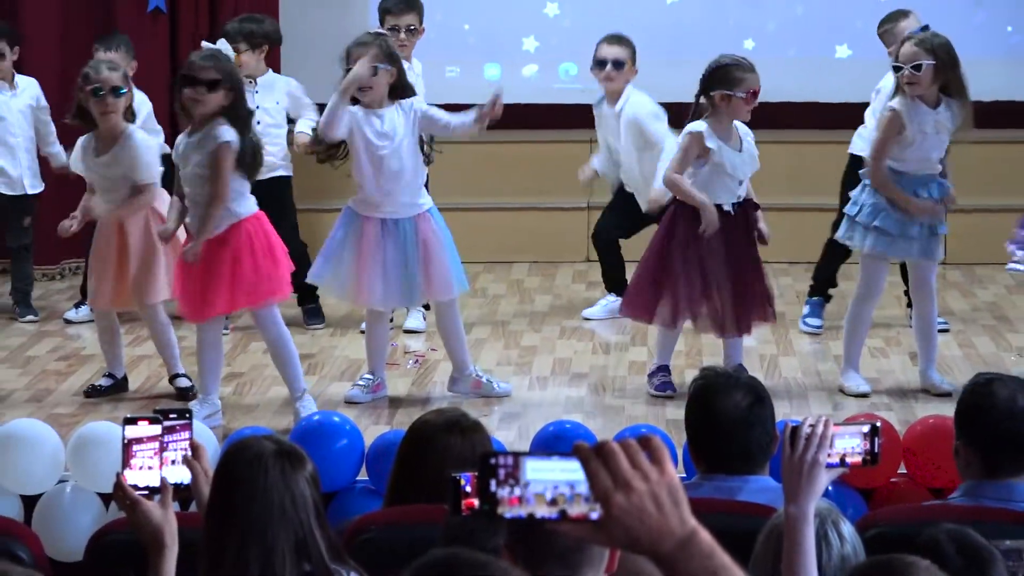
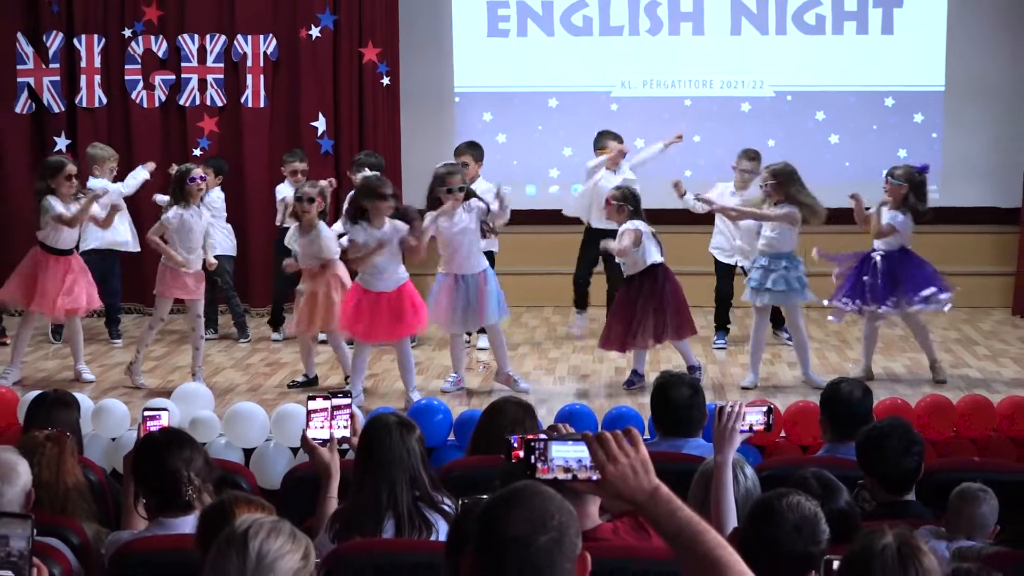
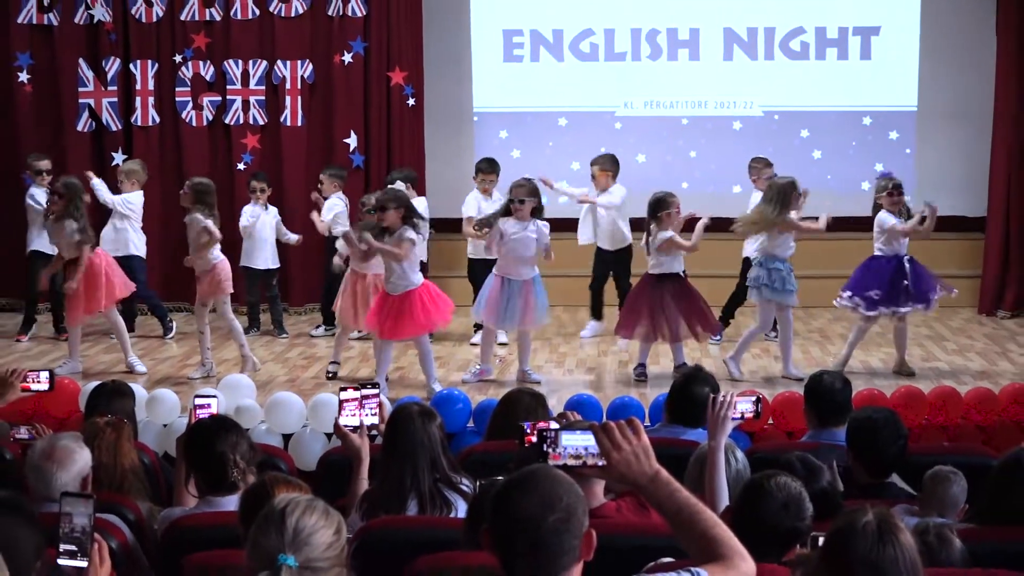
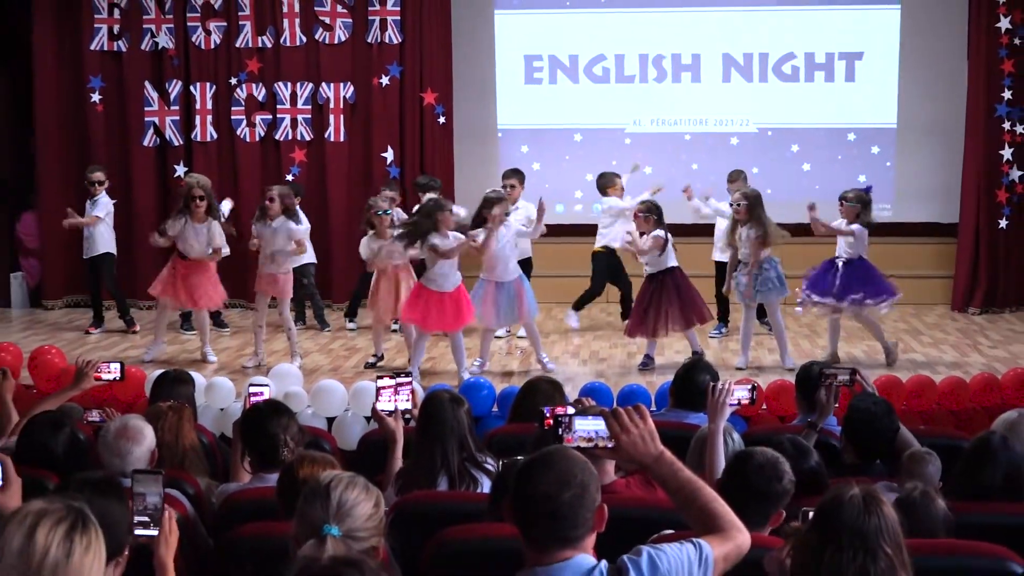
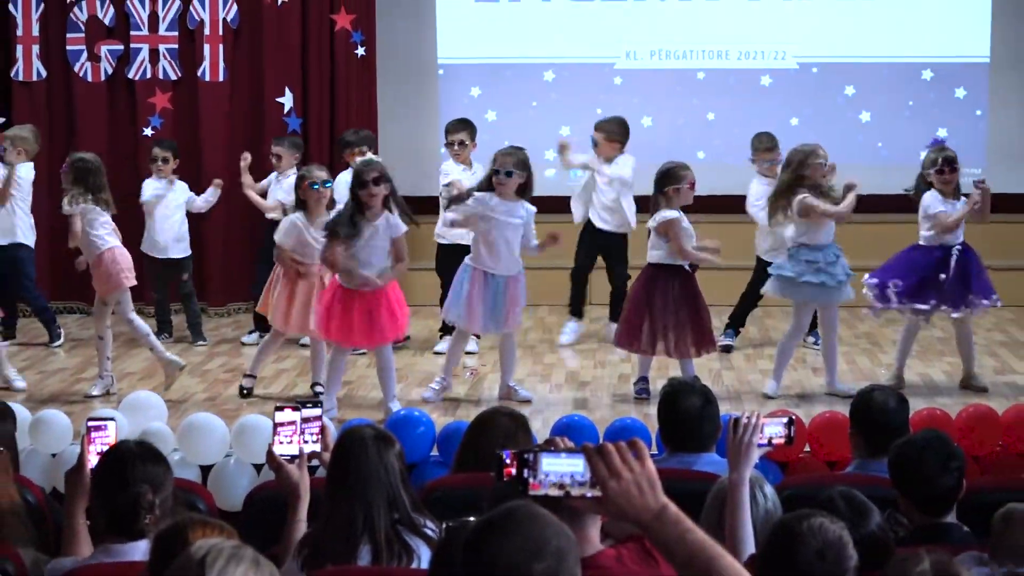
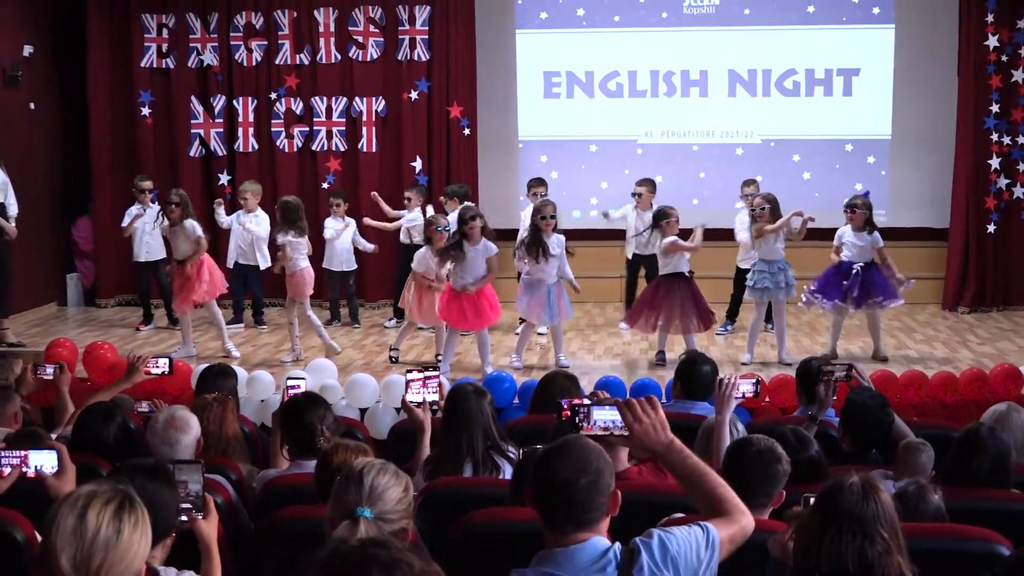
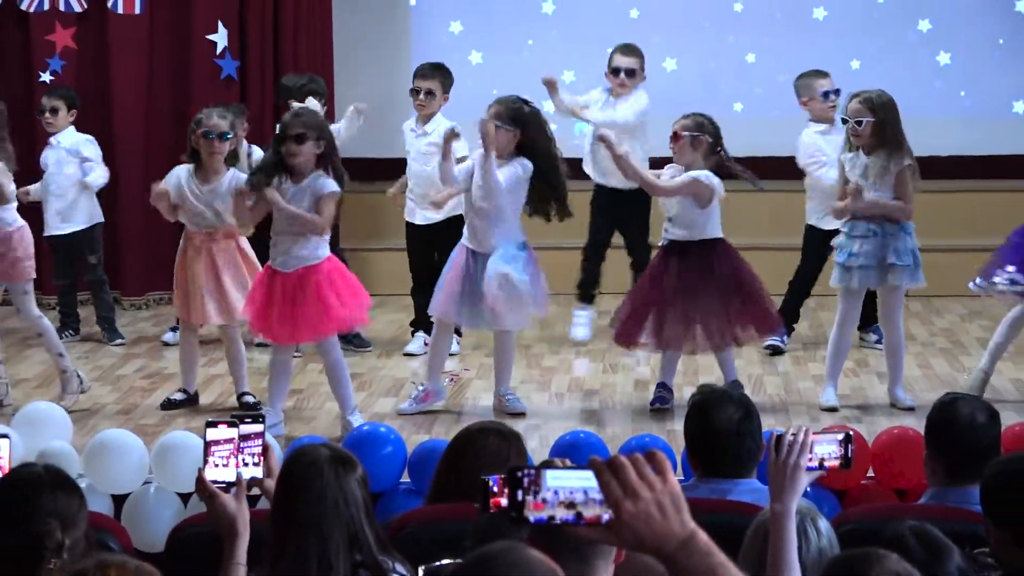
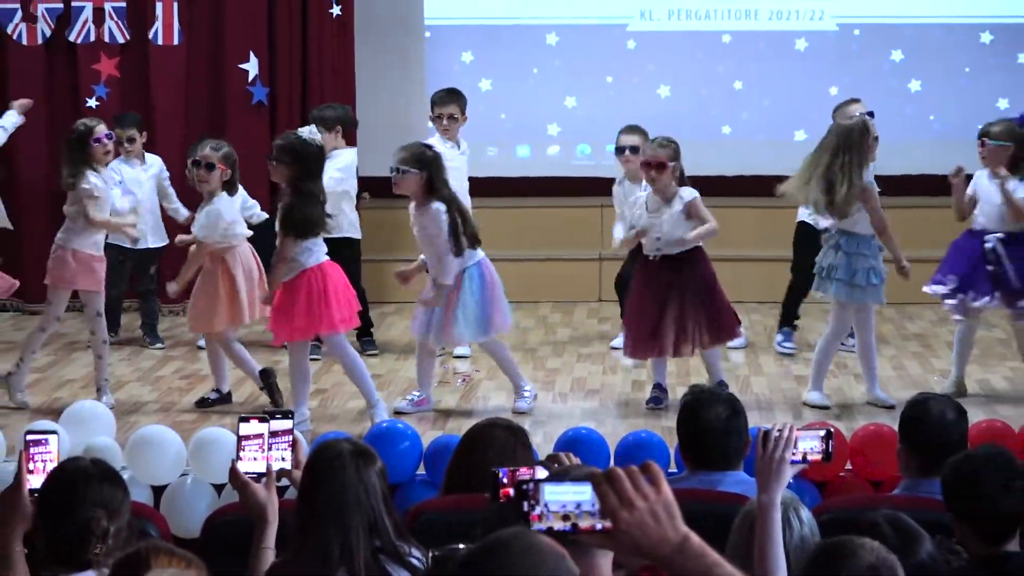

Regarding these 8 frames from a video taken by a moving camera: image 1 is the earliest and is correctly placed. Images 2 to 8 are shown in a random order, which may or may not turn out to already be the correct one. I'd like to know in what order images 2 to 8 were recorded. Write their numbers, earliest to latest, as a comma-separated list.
7, 8, 5, 2, 3, 4, 6
